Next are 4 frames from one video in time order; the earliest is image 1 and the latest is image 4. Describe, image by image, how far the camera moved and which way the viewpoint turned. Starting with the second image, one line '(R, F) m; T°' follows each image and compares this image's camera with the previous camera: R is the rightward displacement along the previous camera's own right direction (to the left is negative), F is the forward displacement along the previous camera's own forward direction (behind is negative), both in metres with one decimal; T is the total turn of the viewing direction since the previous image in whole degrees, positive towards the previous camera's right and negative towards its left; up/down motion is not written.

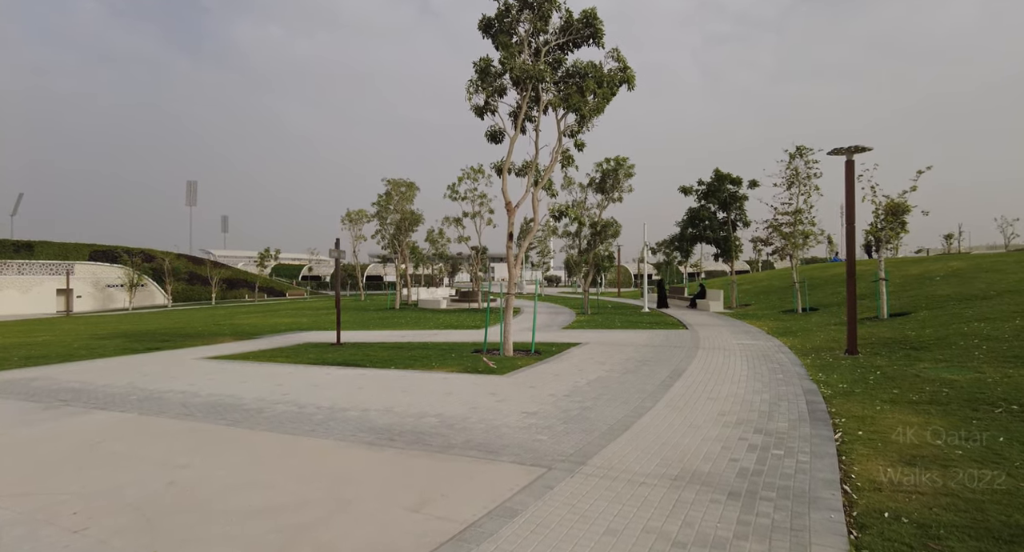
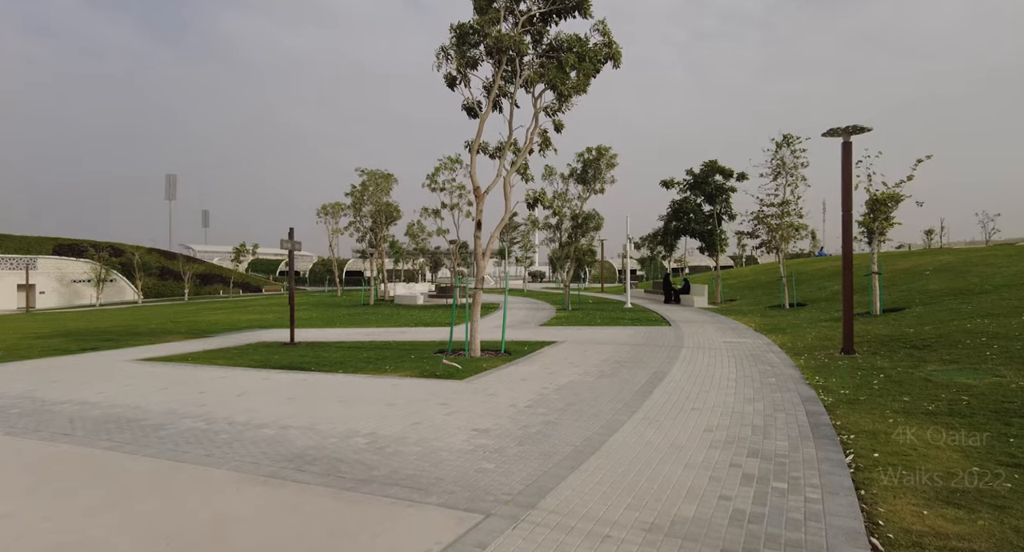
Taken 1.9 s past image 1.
(+0.4, +1.3) m; +1°
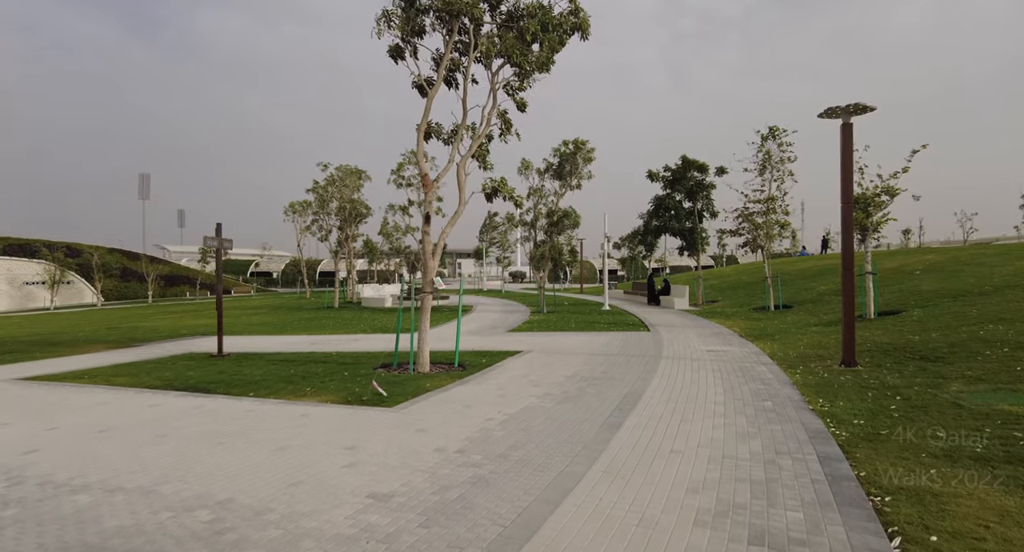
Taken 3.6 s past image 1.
(+0.6, +1.7) m; +2°
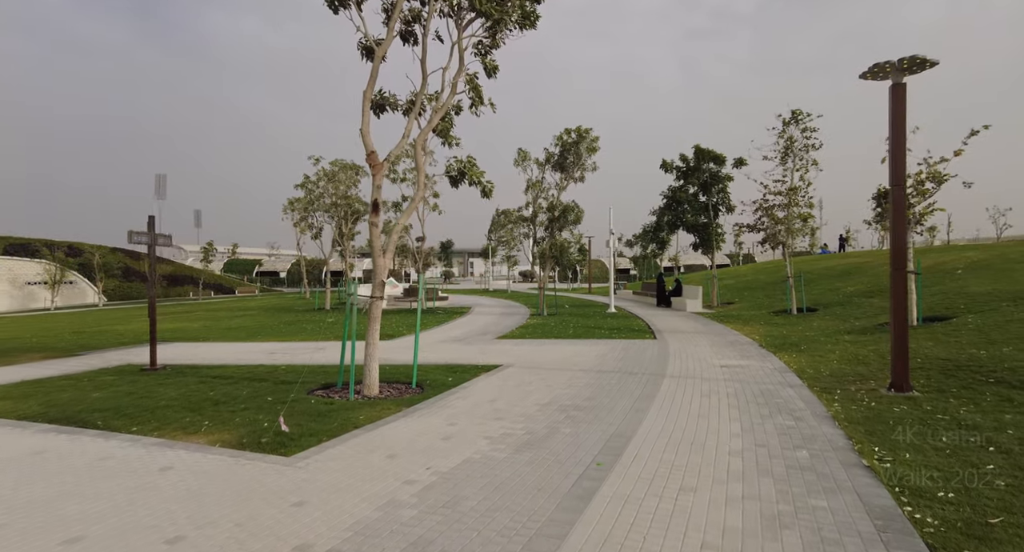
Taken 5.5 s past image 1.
(+0.8, +2.0) m; -1°
